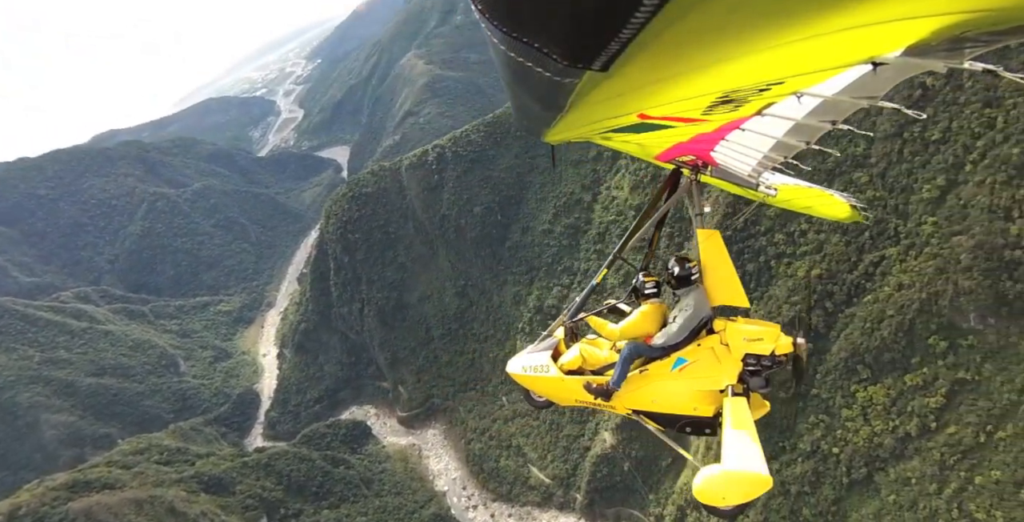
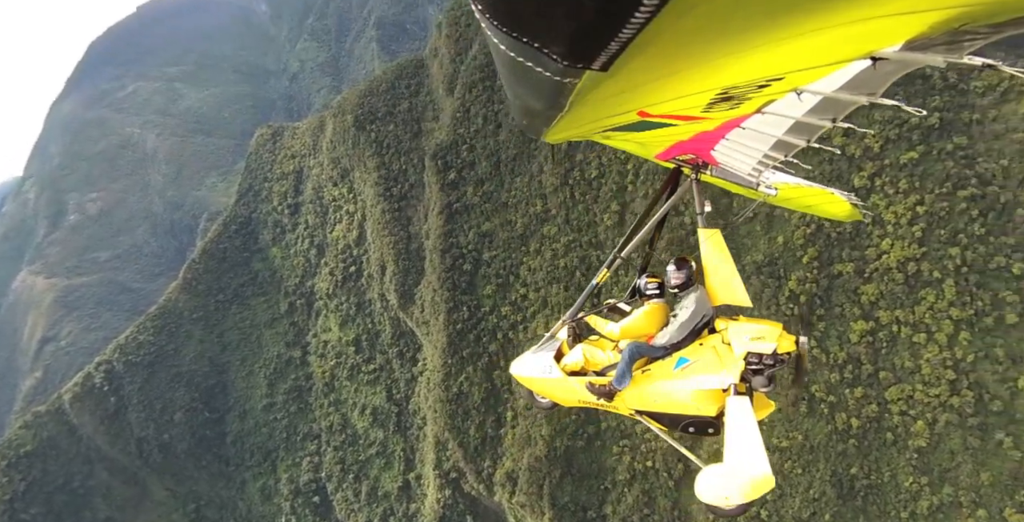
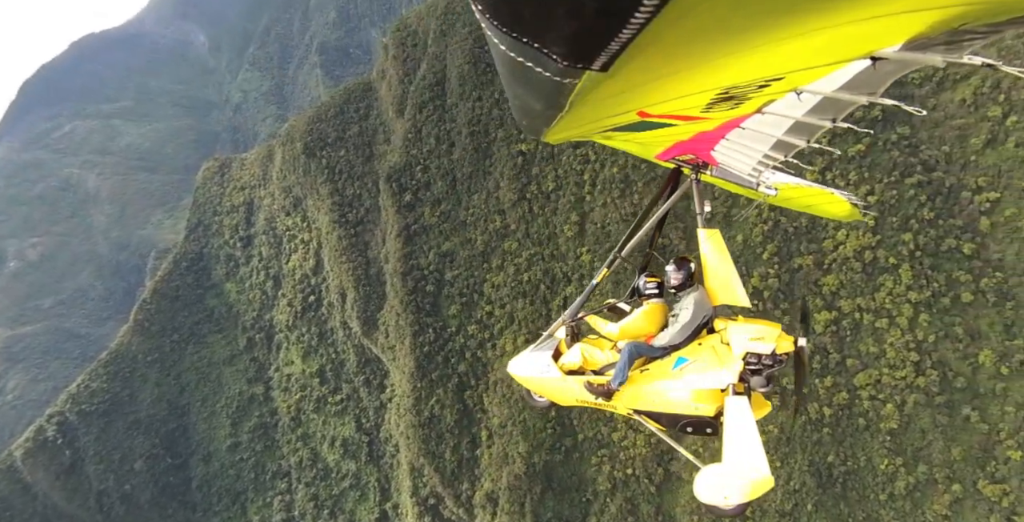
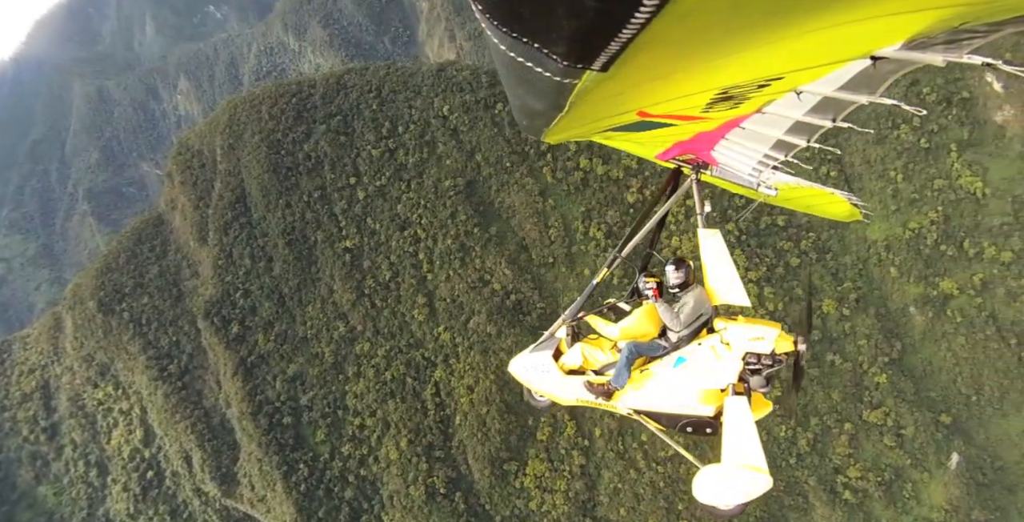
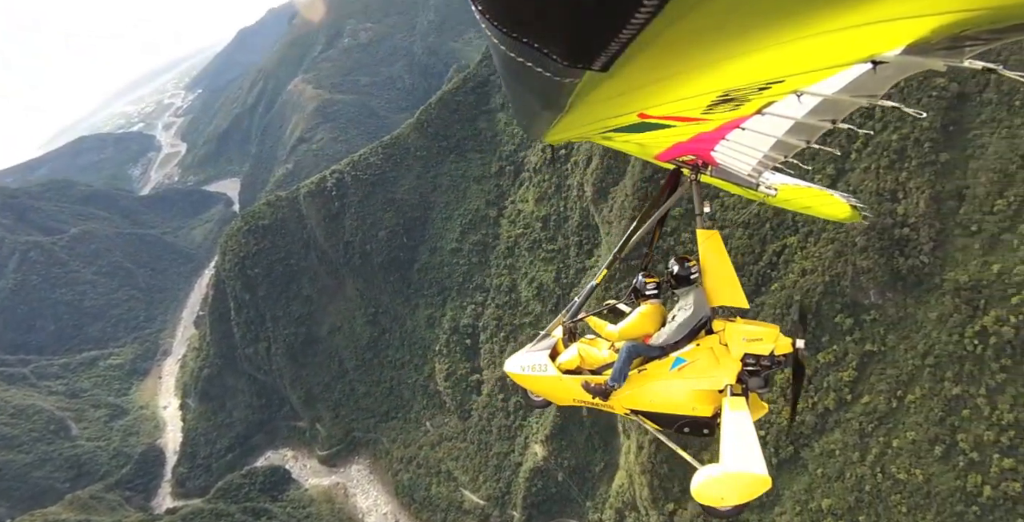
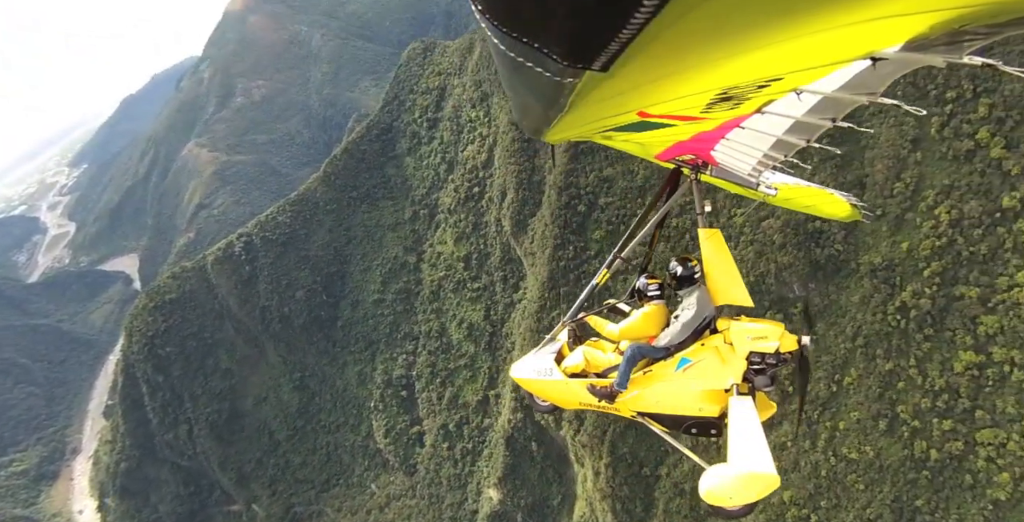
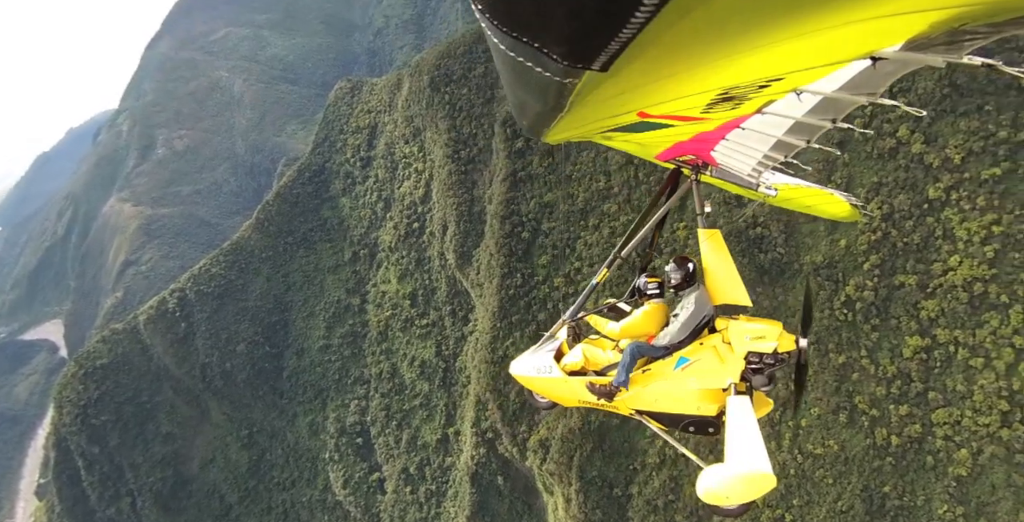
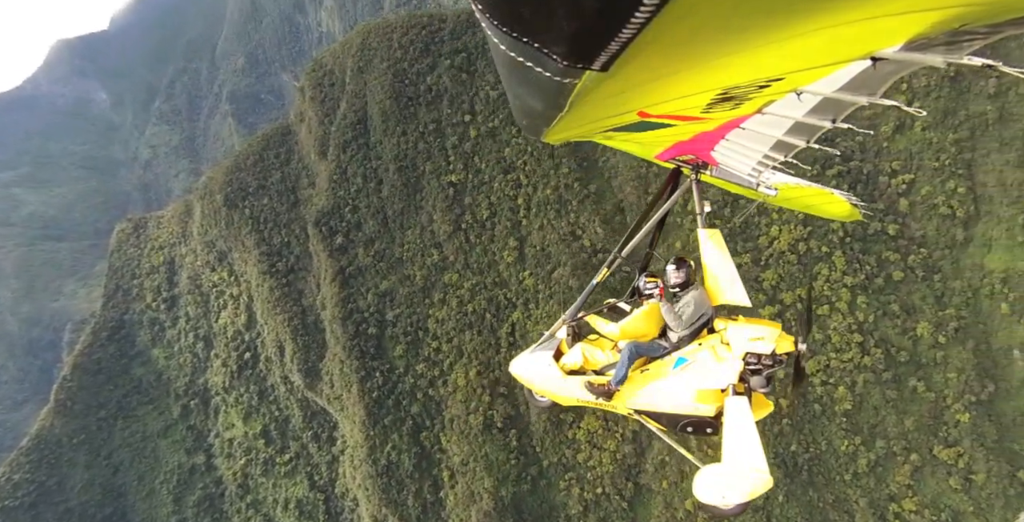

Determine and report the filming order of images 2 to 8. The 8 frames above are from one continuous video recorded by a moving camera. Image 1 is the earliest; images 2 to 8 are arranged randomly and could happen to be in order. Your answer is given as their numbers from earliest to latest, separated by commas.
5, 6, 7, 2, 3, 8, 4
